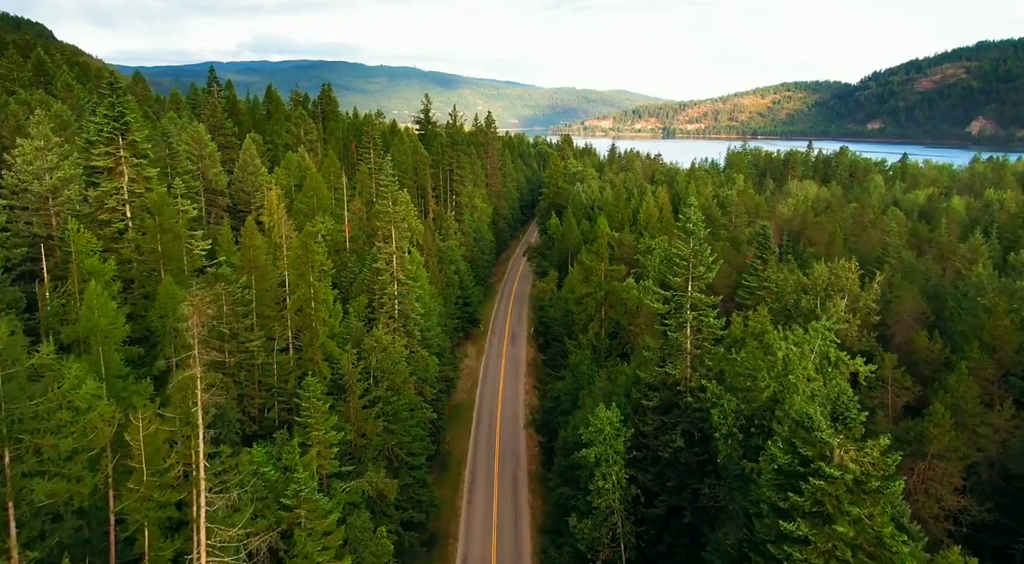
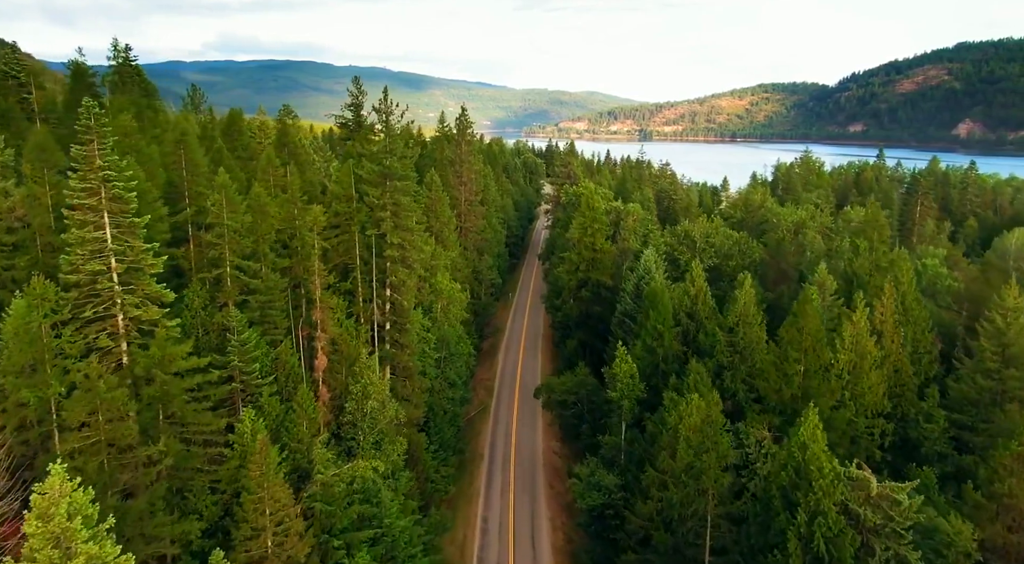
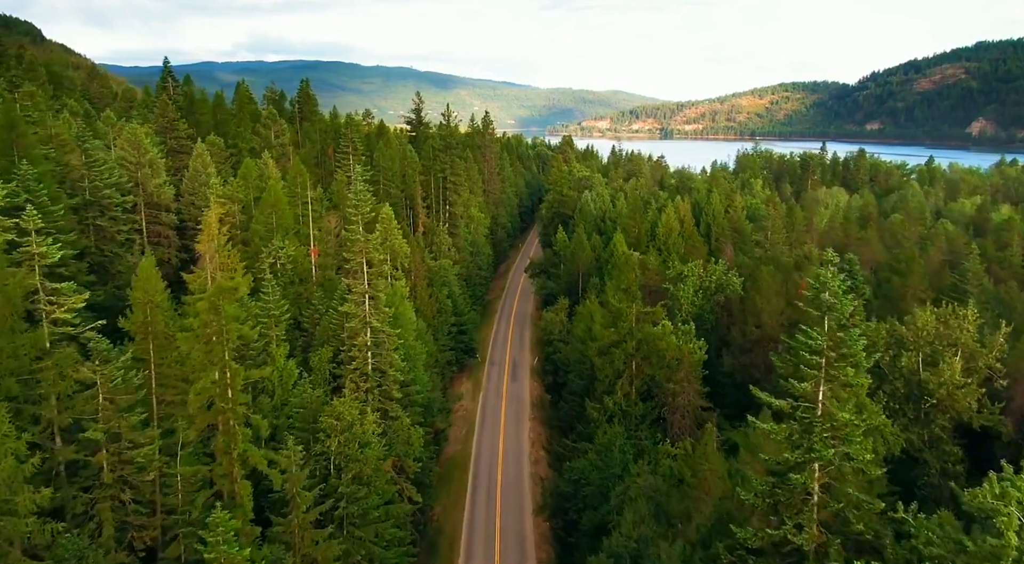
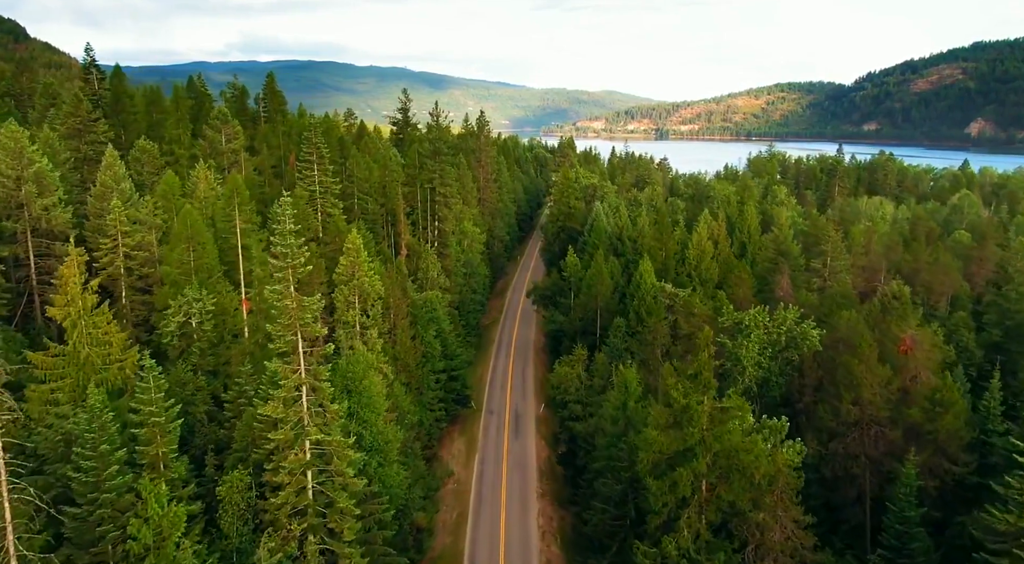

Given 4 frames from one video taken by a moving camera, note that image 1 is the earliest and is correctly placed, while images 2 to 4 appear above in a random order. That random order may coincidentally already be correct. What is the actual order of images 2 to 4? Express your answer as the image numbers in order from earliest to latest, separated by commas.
3, 4, 2
